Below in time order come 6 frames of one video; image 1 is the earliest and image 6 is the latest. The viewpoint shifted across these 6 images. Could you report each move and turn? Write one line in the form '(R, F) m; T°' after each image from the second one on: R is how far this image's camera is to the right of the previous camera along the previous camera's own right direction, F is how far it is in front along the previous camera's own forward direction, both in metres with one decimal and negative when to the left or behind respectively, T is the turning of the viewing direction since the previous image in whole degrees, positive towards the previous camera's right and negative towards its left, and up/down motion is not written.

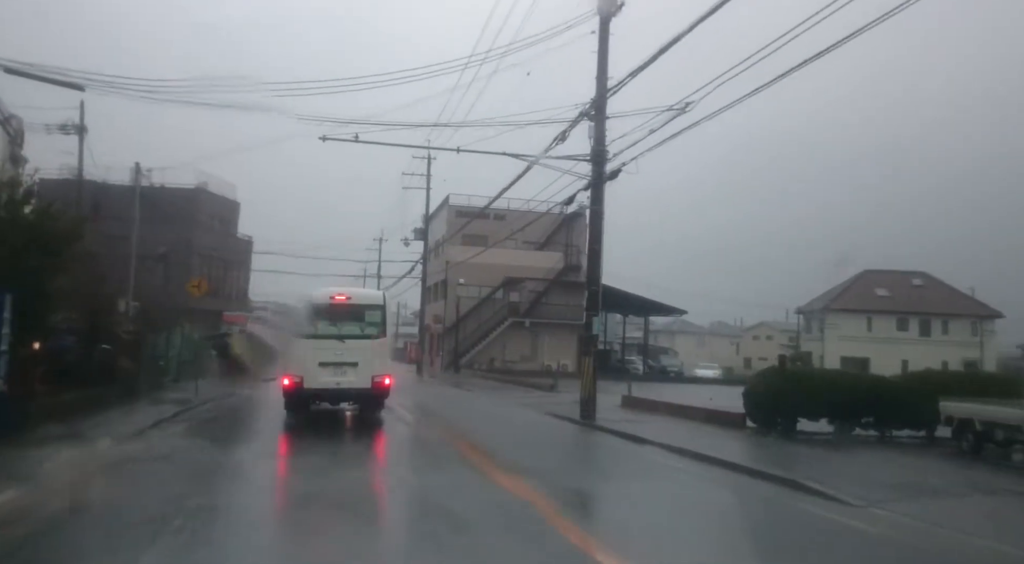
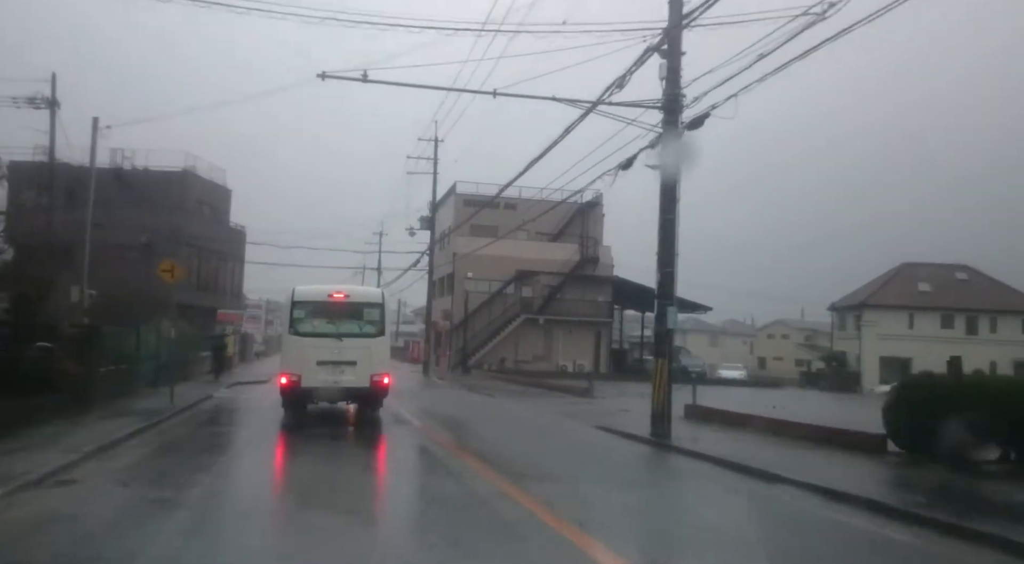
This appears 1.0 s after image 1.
(-0.8, +3.4) m; 0°
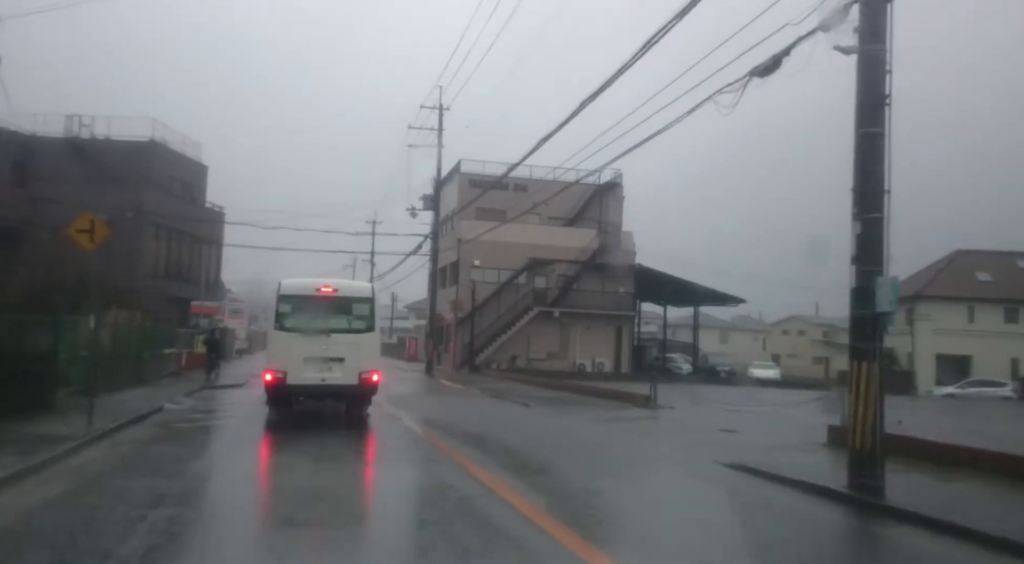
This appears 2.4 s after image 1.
(-1.1, +4.7) m; +1°
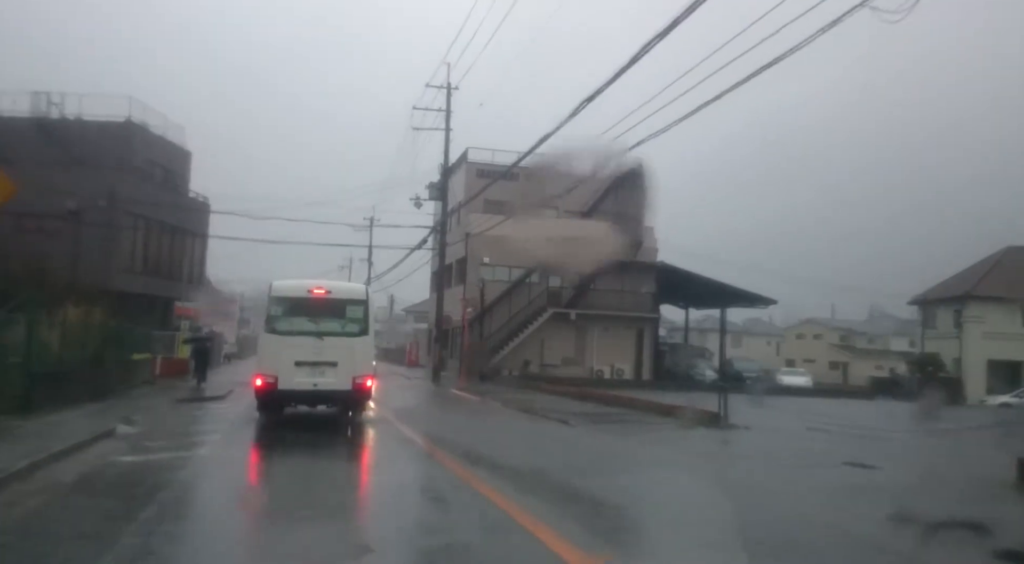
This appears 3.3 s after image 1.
(-0.7, +3.2) m; 0°
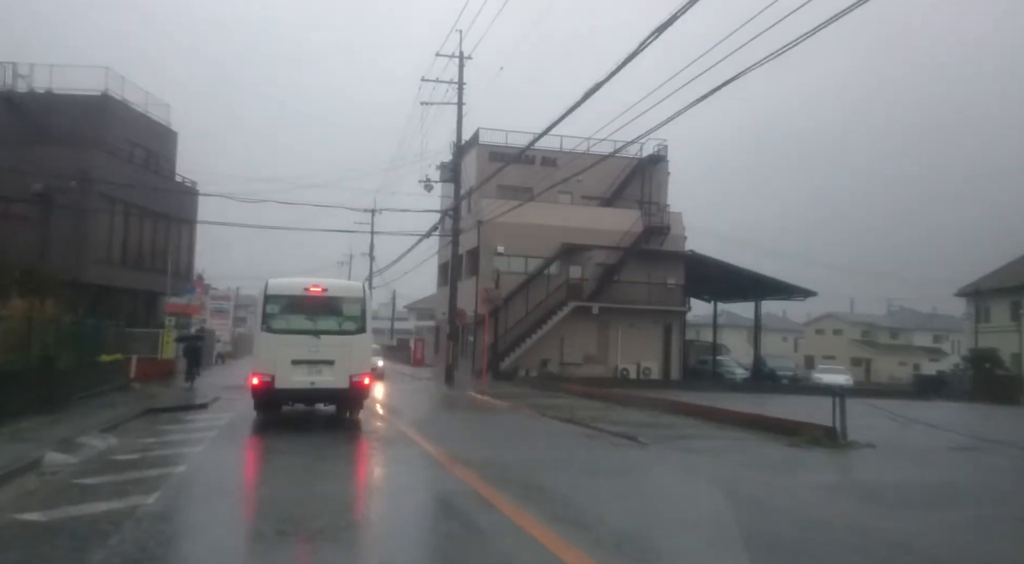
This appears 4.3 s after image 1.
(-0.8, +3.0) m; 0°
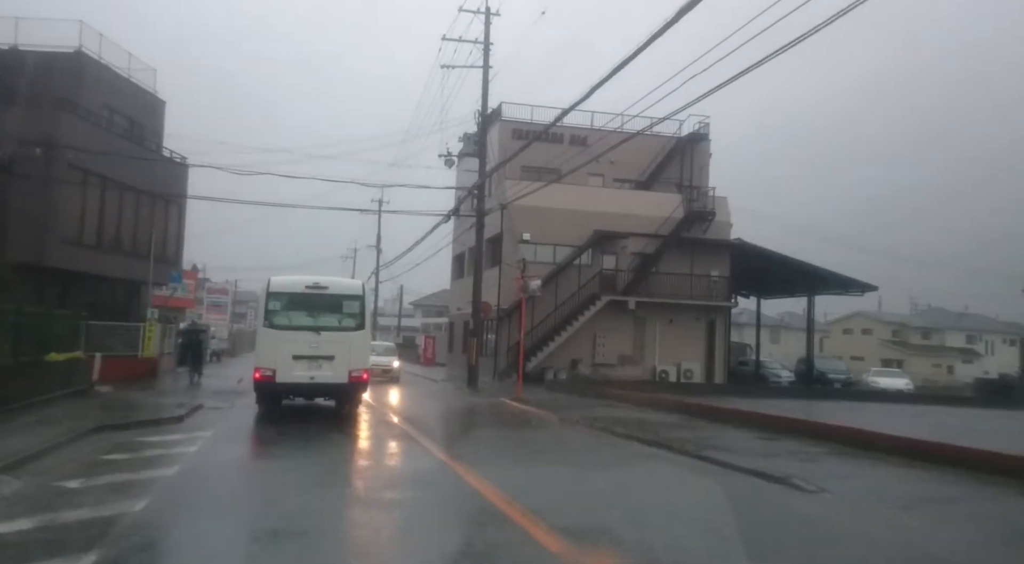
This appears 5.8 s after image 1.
(-0.9, +3.5) m; 0°
